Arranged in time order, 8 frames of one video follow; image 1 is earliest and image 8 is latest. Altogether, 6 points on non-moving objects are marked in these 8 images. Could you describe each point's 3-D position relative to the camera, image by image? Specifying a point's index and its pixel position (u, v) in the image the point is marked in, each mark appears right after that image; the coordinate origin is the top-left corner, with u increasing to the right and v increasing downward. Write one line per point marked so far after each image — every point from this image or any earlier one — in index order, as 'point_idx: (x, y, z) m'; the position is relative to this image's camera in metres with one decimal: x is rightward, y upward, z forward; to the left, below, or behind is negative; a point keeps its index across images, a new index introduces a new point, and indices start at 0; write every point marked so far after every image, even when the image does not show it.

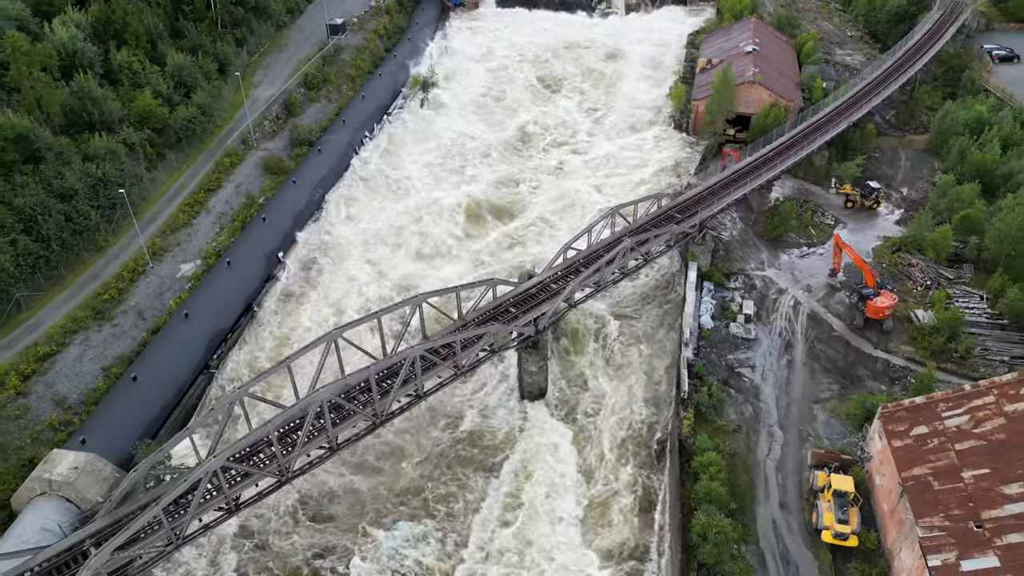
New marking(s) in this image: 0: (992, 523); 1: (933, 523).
0: (+14.8, -7.3, +18.6) m
1: (+13.4, -7.5, +19.3) m
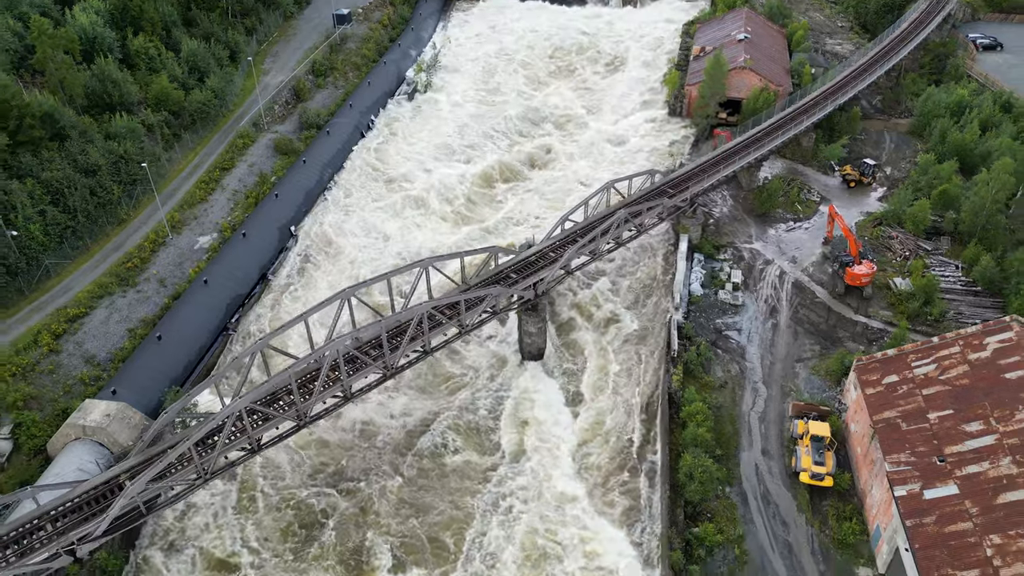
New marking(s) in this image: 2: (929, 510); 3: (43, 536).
0: (+14.8, -5.7, +20.3) m
1: (+13.4, -5.9, +21.0) m
2: (+13.4, -7.2, +19.5) m
3: (-15.4, -8.0, +19.9) m
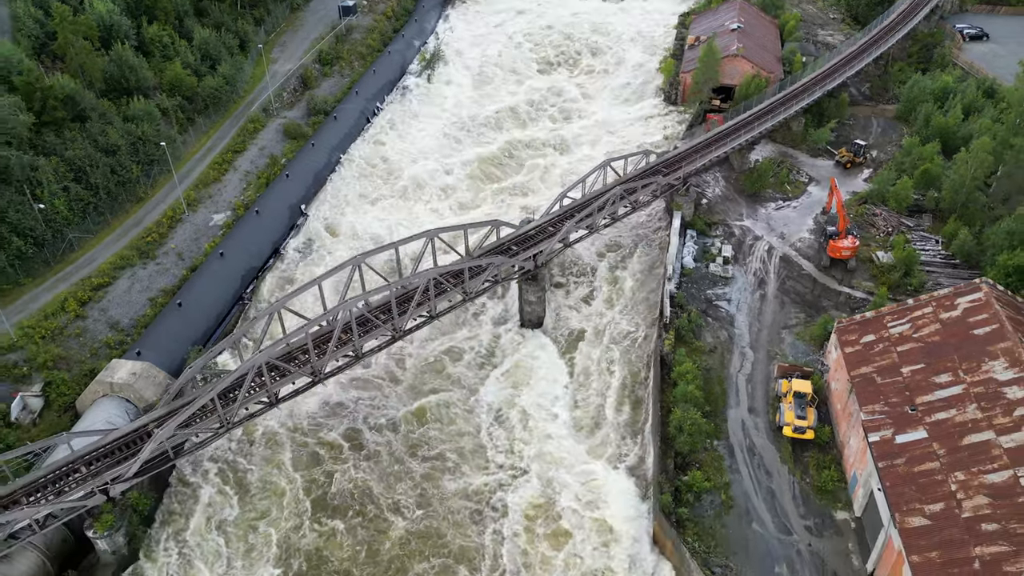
0: (+14.9, -4.3, +21.9) m
1: (+13.5, -4.5, +22.6) m
2: (+13.4, -5.7, +21.0) m
3: (-15.3, -6.6, +21.4) m
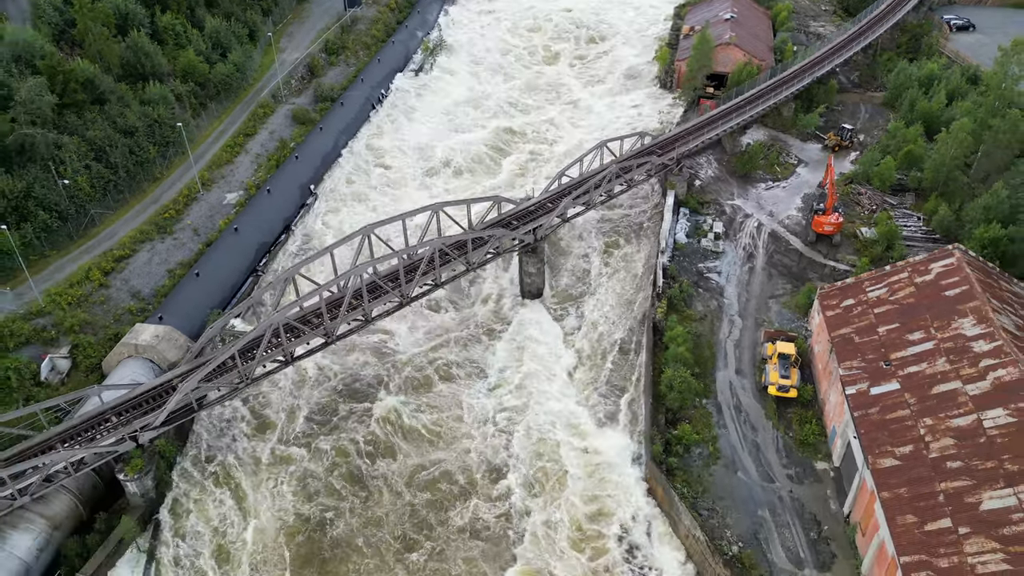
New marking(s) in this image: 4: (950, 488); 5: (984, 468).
0: (+14.9, -2.8, +23.4) m
1: (+13.5, -3.1, +24.1) m
2: (+13.5, -4.3, +22.6) m
3: (-15.3, -5.2, +23.0) m
4: (+14.1, -6.4, +19.5) m
5: (+15.2, -5.7, +19.5) m
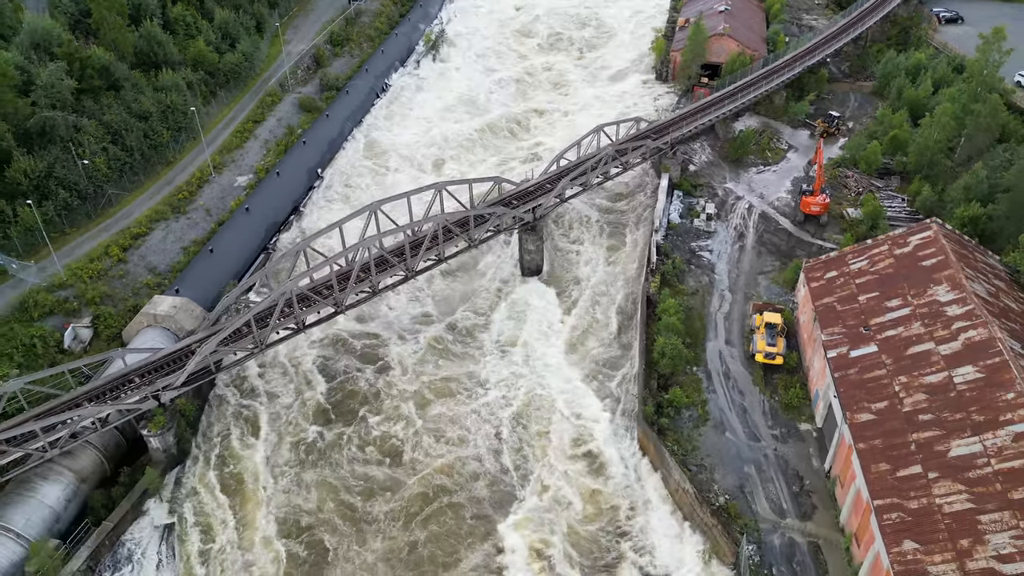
0: (+14.9, -1.6, +24.8) m
1: (+13.5, -1.8, +25.5) m
2: (+13.5, -3.0, +24.0) m
3: (-15.3, -3.9, +24.4) m
4: (+14.1, -5.2, +20.9) m
5: (+15.2, -4.5, +20.9) m
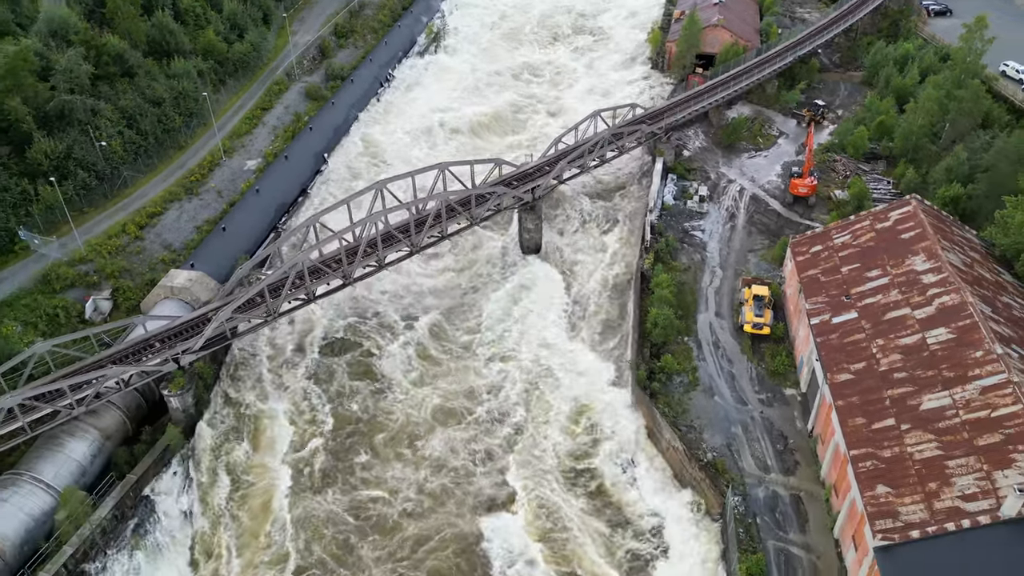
0: (+14.9, -0.3, +26.2) m
1: (+13.5, -0.5, +26.9) m
2: (+13.5, -1.8, +25.3) m
3: (-15.3, -2.6, +25.8) m
4: (+14.1, -3.9, +22.3) m
5: (+15.2, -3.2, +22.3) m
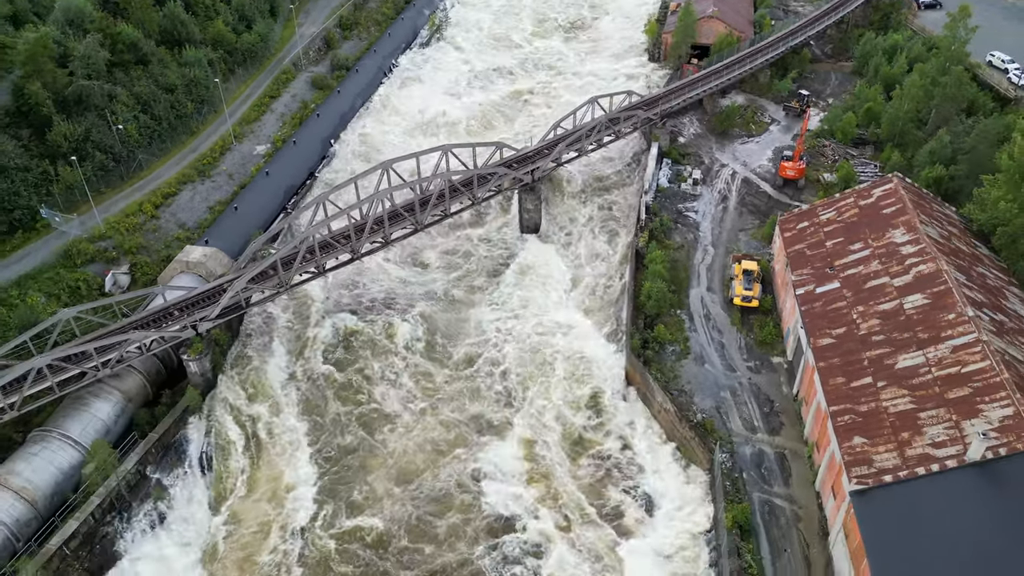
0: (+14.9, +1.0, +27.6) m
1: (+13.5, +0.8, +28.3) m
2: (+13.5, -0.5, +26.7) m
3: (-15.3, -1.3, +27.1) m
4: (+14.1, -2.6, +23.7) m
5: (+15.2, -1.9, +23.7) m
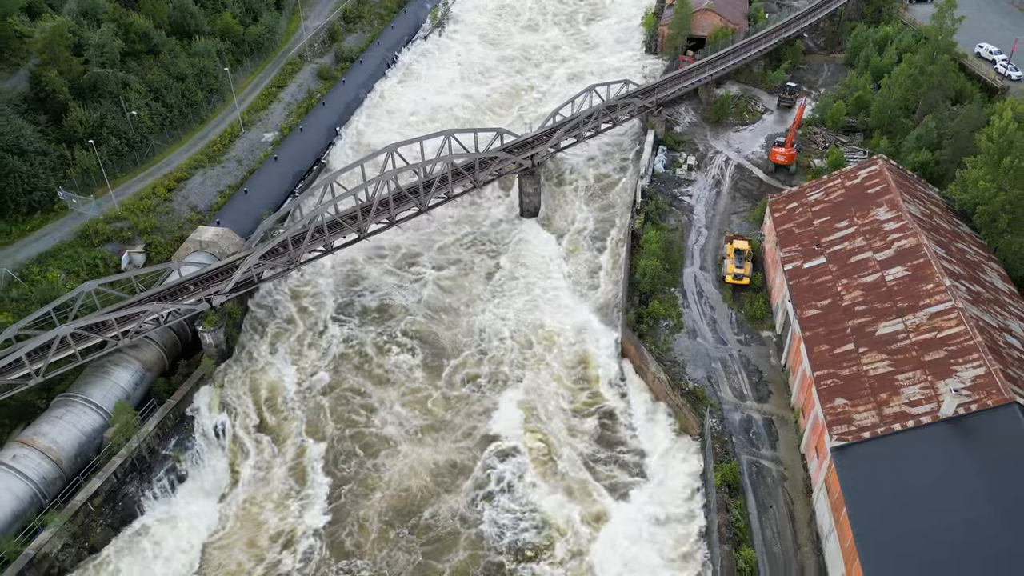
0: (+15.0, +2.1, +28.8) m
1: (+13.5, +1.9, +29.5) m
2: (+13.5, +0.7, +28.0) m
3: (-15.3, -0.2, +28.4) m
4: (+14.1, -1.5, +24.9) m
5: (+15.2, -0.8, +24.9) m
